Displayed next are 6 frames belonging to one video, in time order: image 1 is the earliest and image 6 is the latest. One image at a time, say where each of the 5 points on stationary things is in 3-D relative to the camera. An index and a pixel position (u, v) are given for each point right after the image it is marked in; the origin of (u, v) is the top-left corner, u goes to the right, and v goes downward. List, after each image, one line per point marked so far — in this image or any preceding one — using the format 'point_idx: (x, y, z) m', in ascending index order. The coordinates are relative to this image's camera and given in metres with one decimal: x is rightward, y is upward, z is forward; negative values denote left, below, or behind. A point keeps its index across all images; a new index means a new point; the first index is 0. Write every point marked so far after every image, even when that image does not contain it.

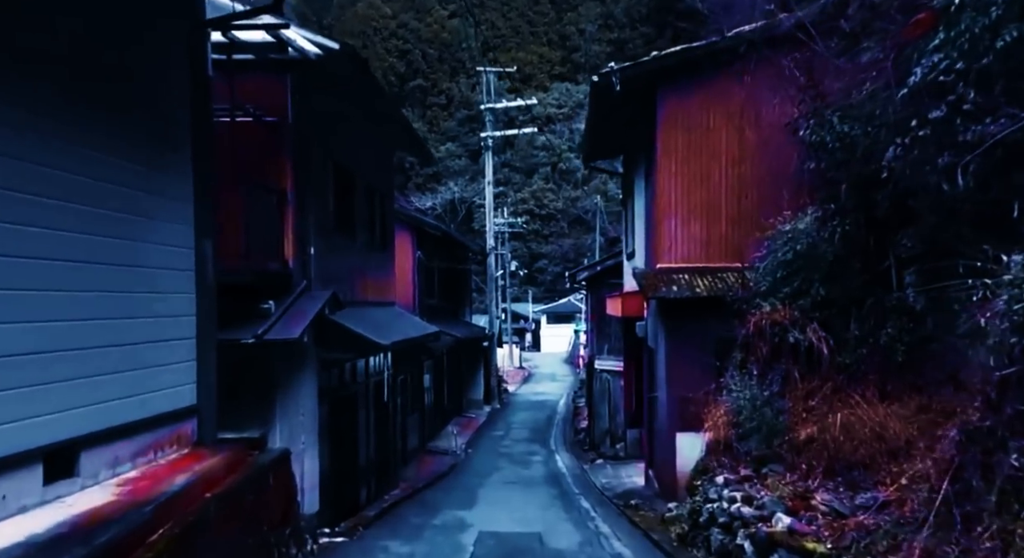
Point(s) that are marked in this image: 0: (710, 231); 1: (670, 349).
0: (+2.9, +0.7, +15.7) m
1: (+2.2, -1.0, +14.8) m
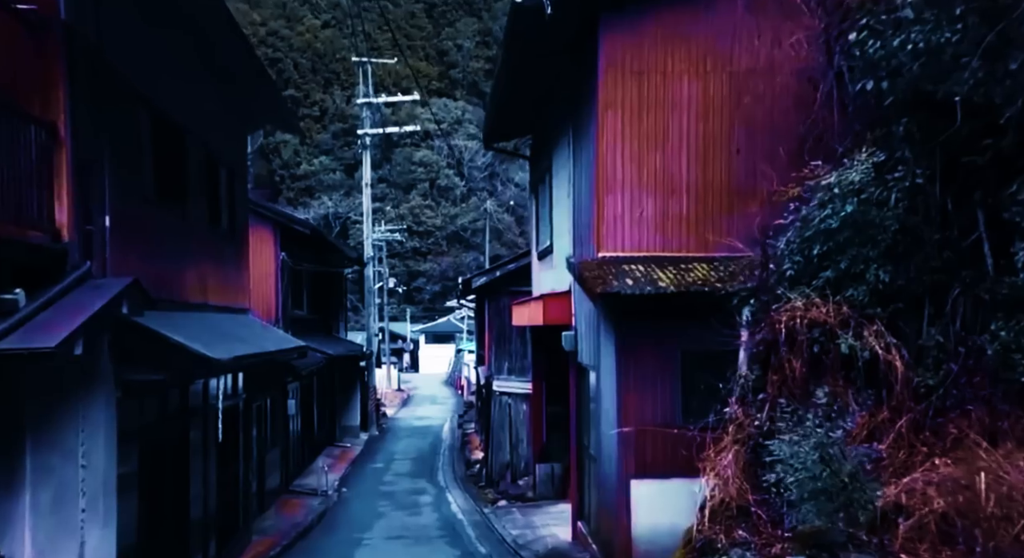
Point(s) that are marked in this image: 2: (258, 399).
0: (+1.7, +0.8, +11.8) m
1: (+1.1, -0.9, +10.8) m
2: (-4.2, -2.0, +17.8) m
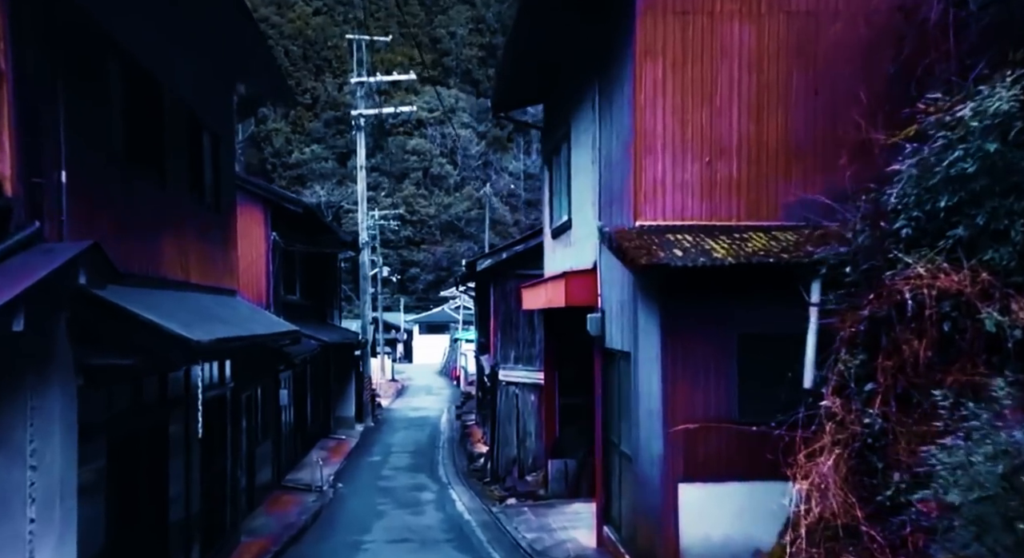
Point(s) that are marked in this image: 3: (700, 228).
0: (+2.0, +1.0, +10.3) m
1: (+1.4, -0.7, +9.3) m
2: (-4.0, -1.7, +16.3) m
3: (+1.8, +0.5, +10.3) m
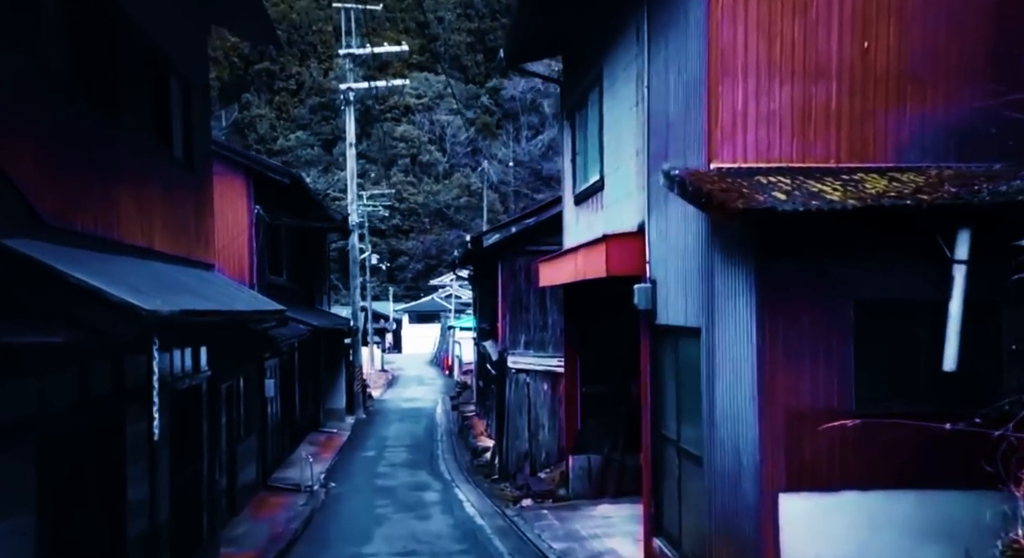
0: (+2.3, +1.4, +8.2) m
1: (+1.7, -0.4, +7.2) m
2: (-3.8, -1.3, +14.1) m
3: (+2.1, +0.8, +8.2) m
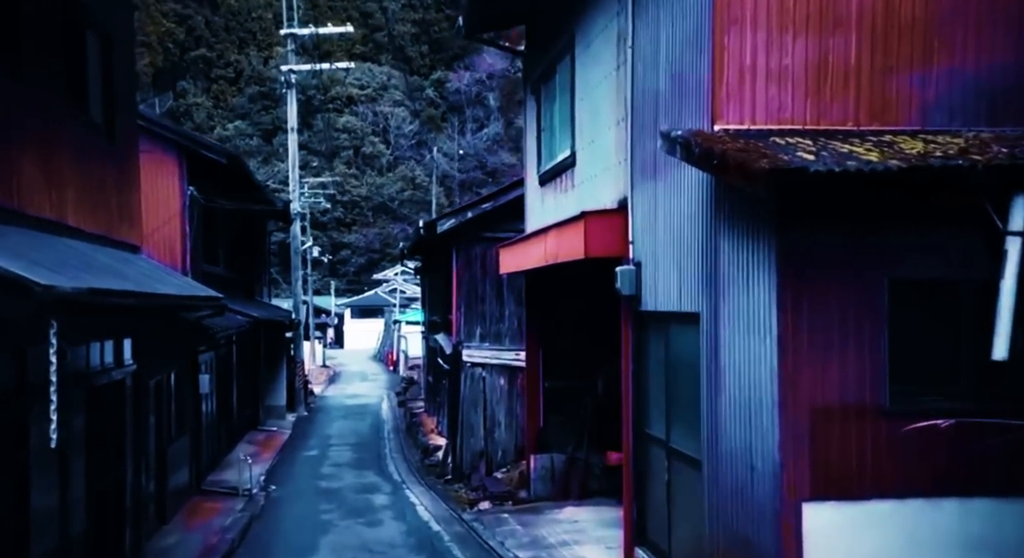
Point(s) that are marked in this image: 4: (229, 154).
0: (+2.1, +1.5, +7.2) m
1: (+1.6, -0.2, +6.2) m
2: (-4.2, -1.1, +12.8) m
3: (+2.0, +1.0, +7.2) m
4: (-4.4, +2.0, +16.6) m
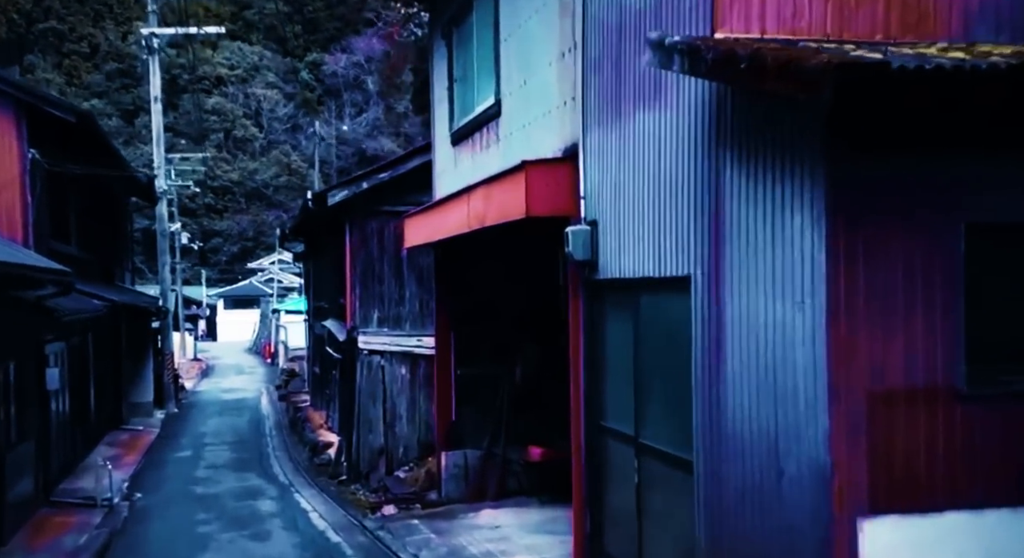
0: (+1.8, +1.8, +5.7) m
1: (+1.4, 0.0, +4.7) m
2: (-5.1, -0.9, +10.6) m
3: (+1.7, +1.2, +5.7) m
4: (-5.7, +2.2, +14.3) m
